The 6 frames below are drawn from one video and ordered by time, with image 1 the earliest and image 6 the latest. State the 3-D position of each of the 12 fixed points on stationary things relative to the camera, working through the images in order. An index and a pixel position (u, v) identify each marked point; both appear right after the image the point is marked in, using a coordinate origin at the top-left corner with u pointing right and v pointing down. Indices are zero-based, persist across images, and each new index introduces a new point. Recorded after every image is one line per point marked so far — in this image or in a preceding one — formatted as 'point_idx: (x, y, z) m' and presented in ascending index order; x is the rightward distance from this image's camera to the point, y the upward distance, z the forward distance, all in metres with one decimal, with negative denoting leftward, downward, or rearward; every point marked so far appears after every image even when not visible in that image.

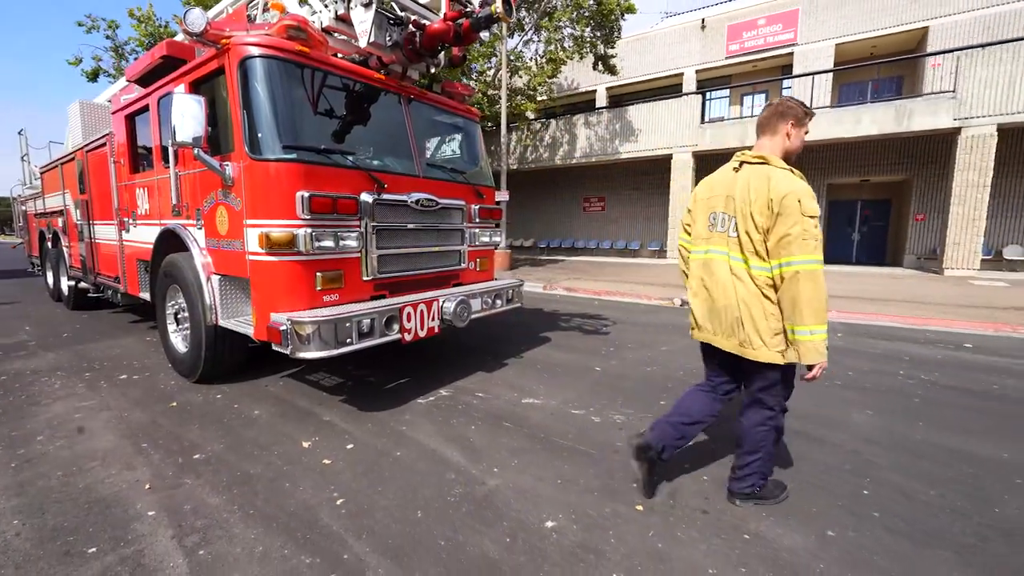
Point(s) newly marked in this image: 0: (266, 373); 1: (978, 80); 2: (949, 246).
0: (-2.8, -0.9, +4.8) m
1: (+14.1, +6.3, +13.1) m
2: (+13.7, +1.3, +13.5) m
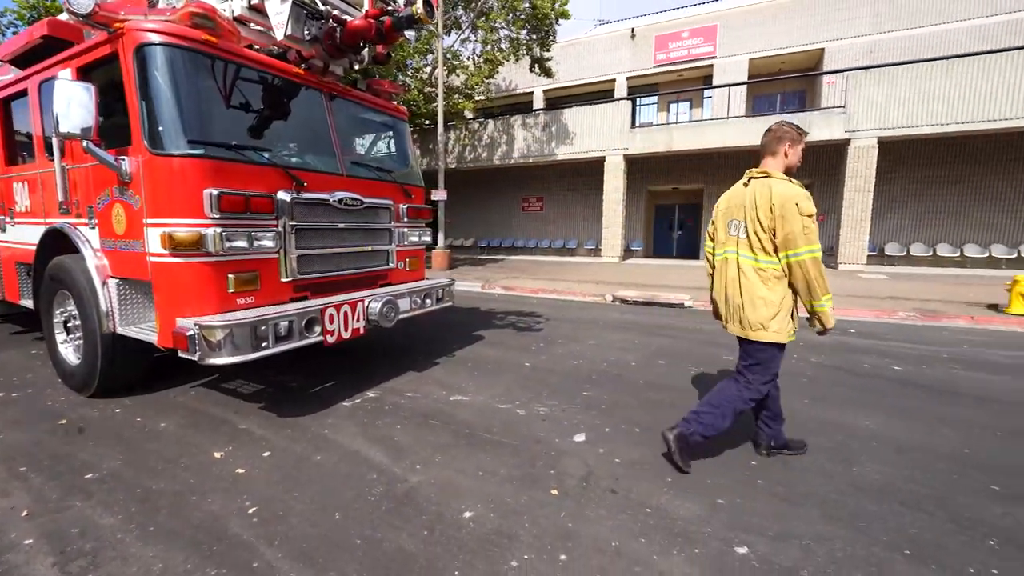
0: (-3.5, -1.0, +4.5) m
1: (+12.1, +6.5, +14.8) m
2: (+11.7, +1.6, +15.2) m
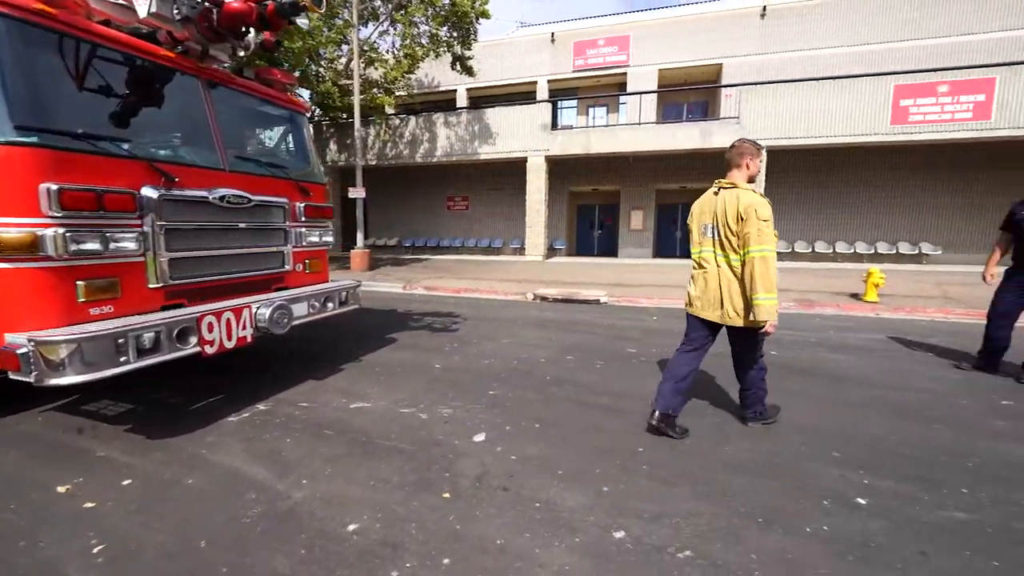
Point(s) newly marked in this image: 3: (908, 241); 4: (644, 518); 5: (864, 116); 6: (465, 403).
0: (-4.4, -1.1, +3.9) m
1: (+9.2, +6.8, +16.5) m
2: (+8.8, +1.8, +16.8) m
3: (+15.9, +1.9, +17.2) m
4: (+0.7, -1.3, +2.4) m
5: (+12.7, +6.2, +15.5) m
6: (-0.4, -1.1, +4.0) m
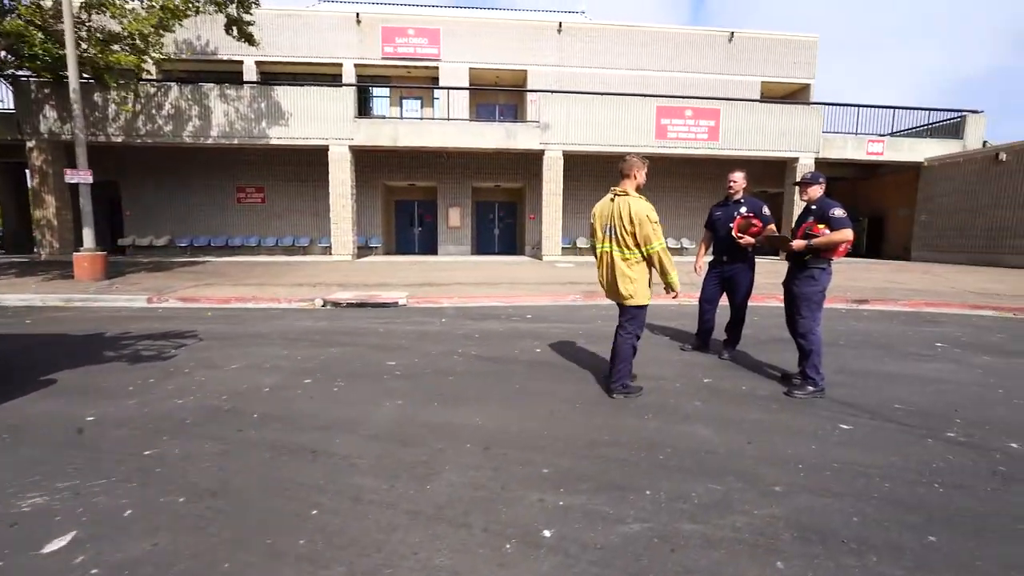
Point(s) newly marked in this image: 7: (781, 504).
0: (-6.4, -1.4, +1.2) m
1: (+1.6, +7.1, +17.7) m
2: (+1.3, +2.1, +17.9) m
3: (+7.8, +2.5, +20.8) m
4: (-1.0, -1.4, +1.7) m
5: (+5.2, +6.6, +18.0) m
6: (-2.7, -1.2, +2.7) m
7: (+1.6, -1.3, +2.5) m
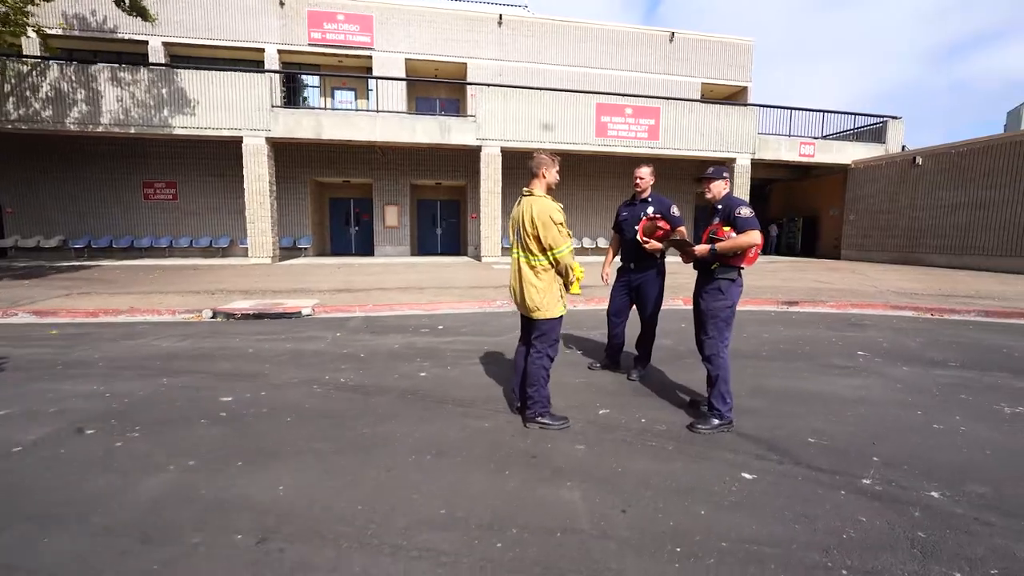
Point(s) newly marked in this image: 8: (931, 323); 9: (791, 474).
0: (-7.3, -1.6, -0.3) m
1: (-1.0, +6.9, +16.8) m
2: (-1.2, +1.9, +17.1) m
3: (+5.0, +2.4, +20.6) m
4: (-2.0, -1.5, +0.7) m
5: (+2.6, +6.6, +17.5) m
6: (-3.8, -1.4, +1.6) m
7: (+0.5, -1.4, +1.8) m
8: (+7.5, -0.6, +7.7) m
9: (+1.9, -1.2, +2.9) m
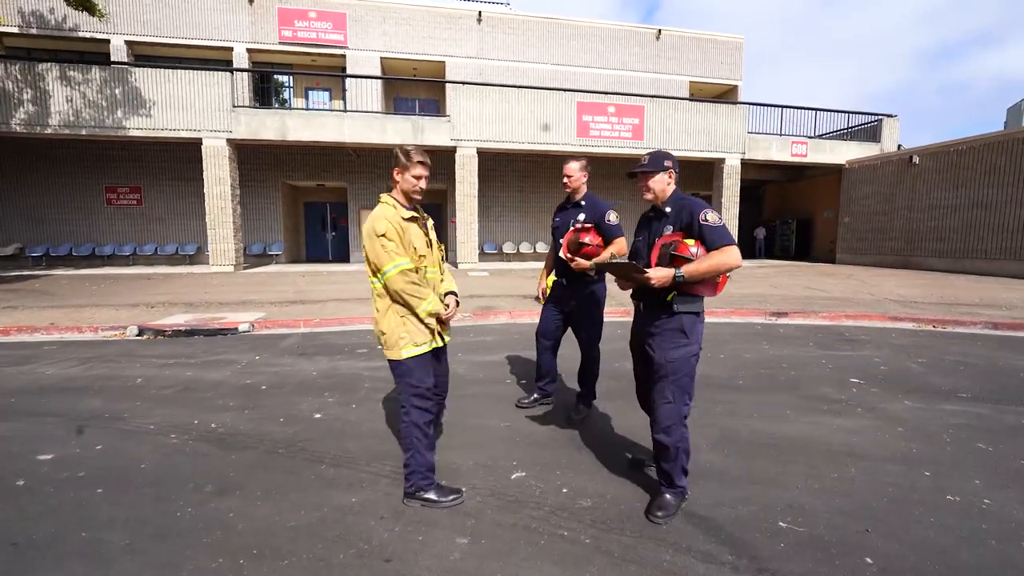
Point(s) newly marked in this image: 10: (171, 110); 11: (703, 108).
0: (-8.0, -1.8, -1.2) m
1: (-1.8, +6.6, +16.0) m
2: (-2.0, +1.6, +16.2) m
3: (+4.1, +2.1, +19.7) m
4: (-2.8, -1.7, -0.2) m
5: (+1.7, +6.3, +16.7) m
6: (-4.5, -1.6, +0.7) m
7: (-0.3, -1.5, +0.9) m
8: (+6.7, -0.8, +6.9) m
9: (+1.1, -1.4, +2.0) m
10: (-11.5, +6.1, +14.7) m
11: (+7.8, +7.3, +17.6) m
